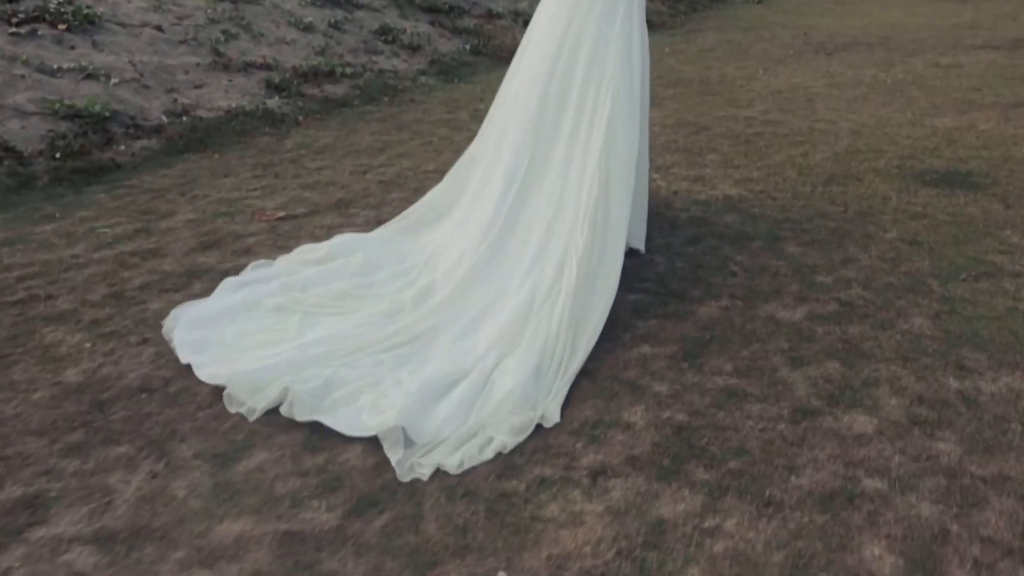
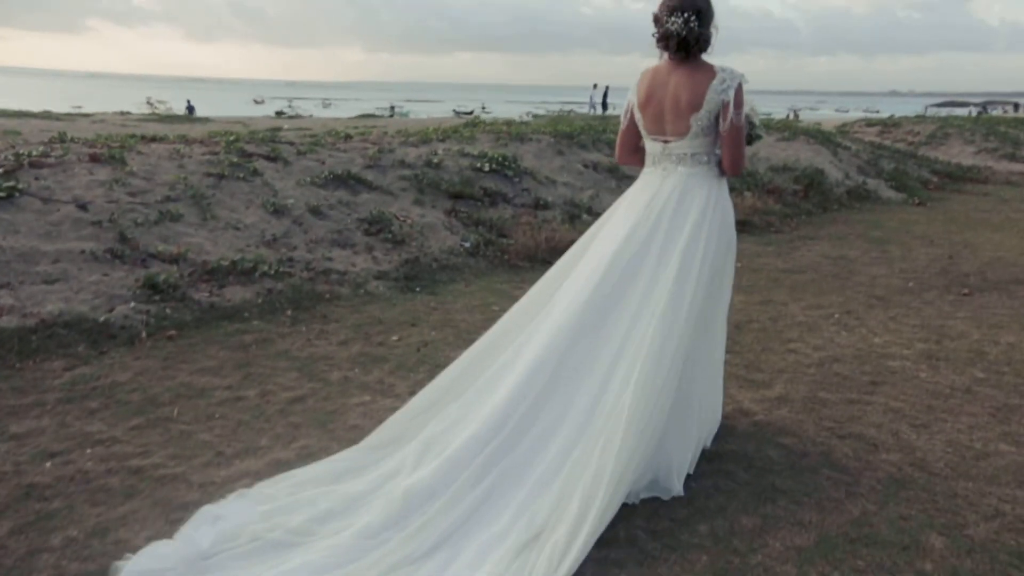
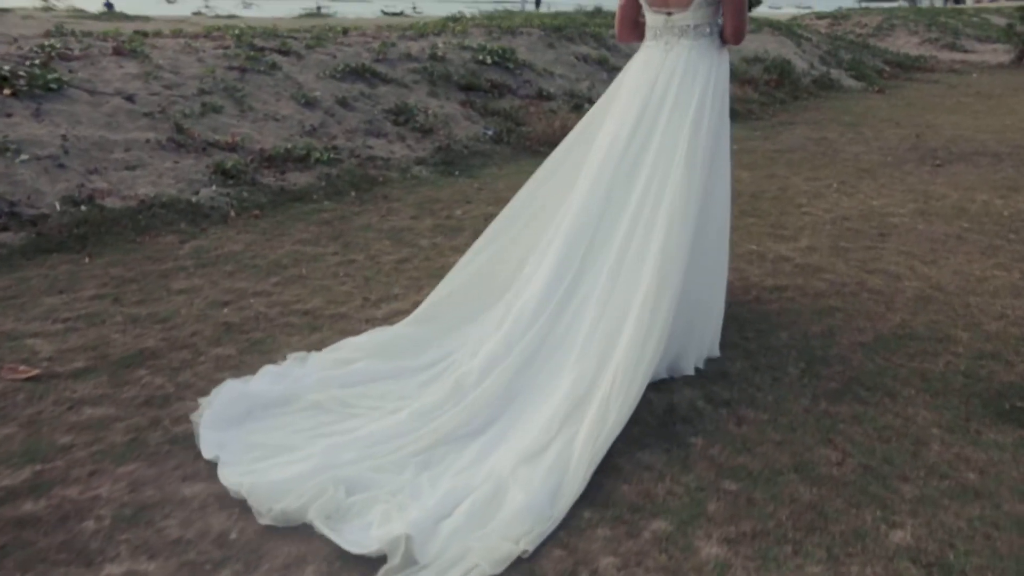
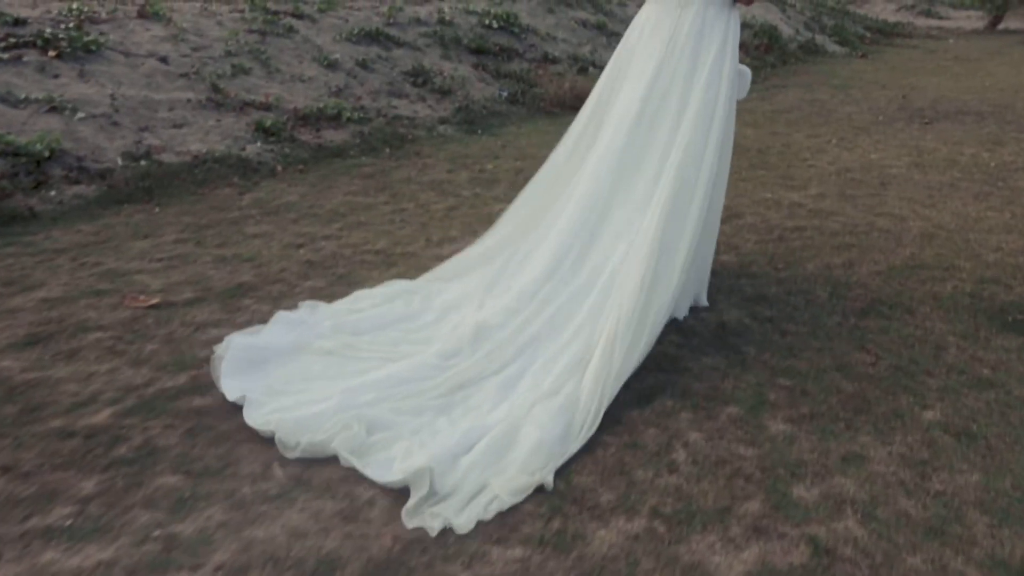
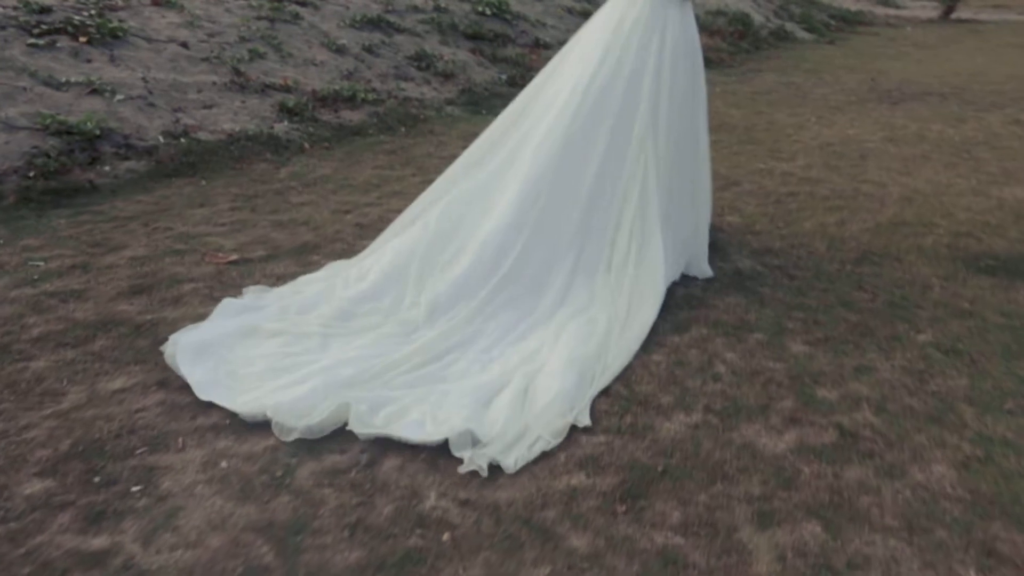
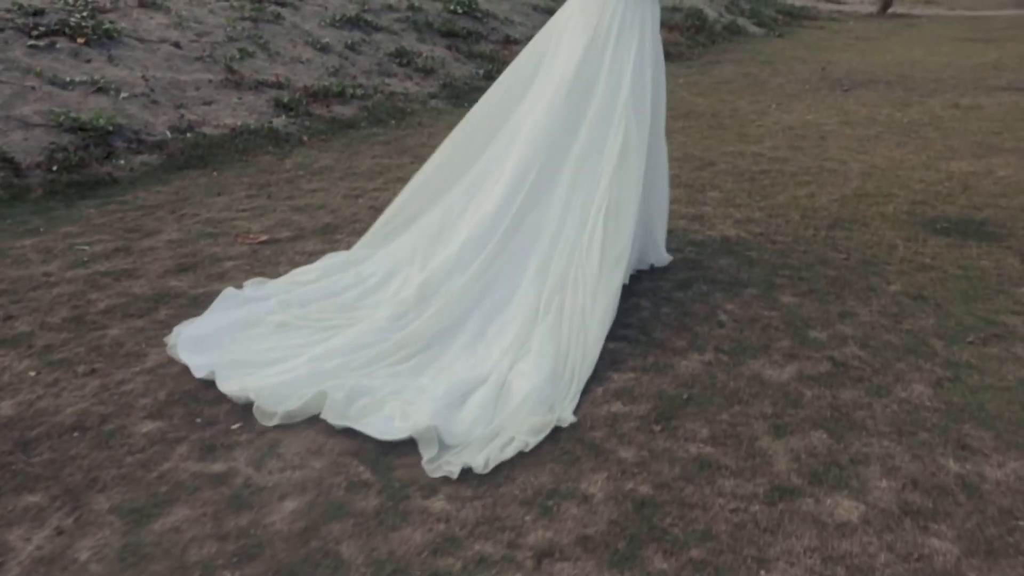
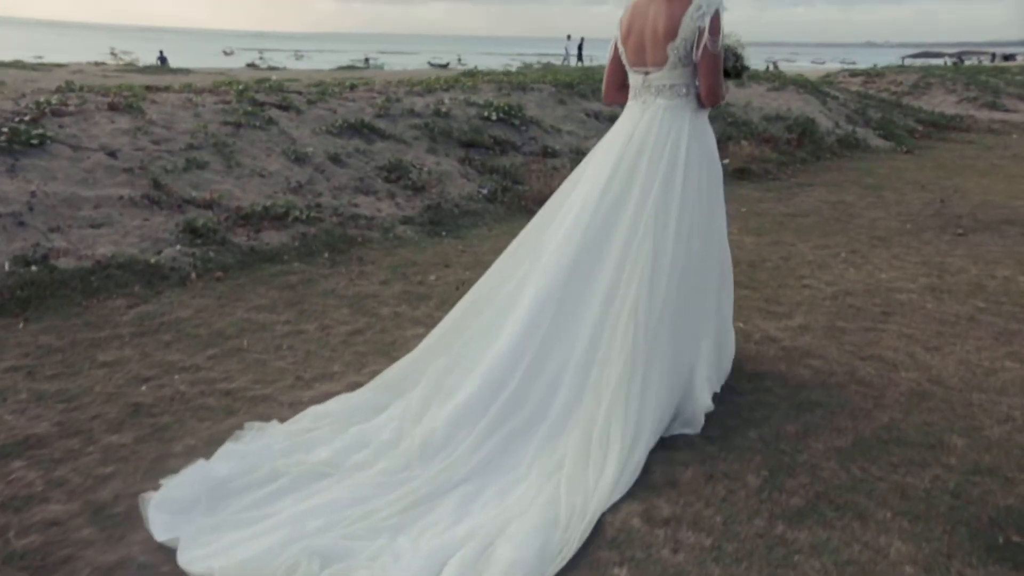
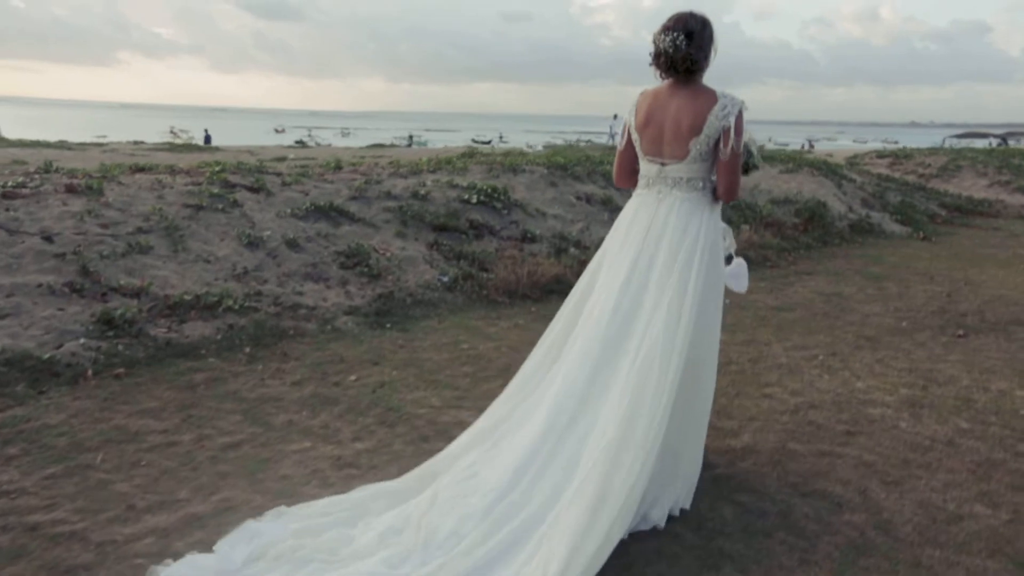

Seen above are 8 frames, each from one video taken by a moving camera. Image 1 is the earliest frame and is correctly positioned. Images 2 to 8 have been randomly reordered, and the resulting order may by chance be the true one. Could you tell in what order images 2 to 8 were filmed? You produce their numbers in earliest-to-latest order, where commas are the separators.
6, 5, 4, 3, 7, 2, 8
